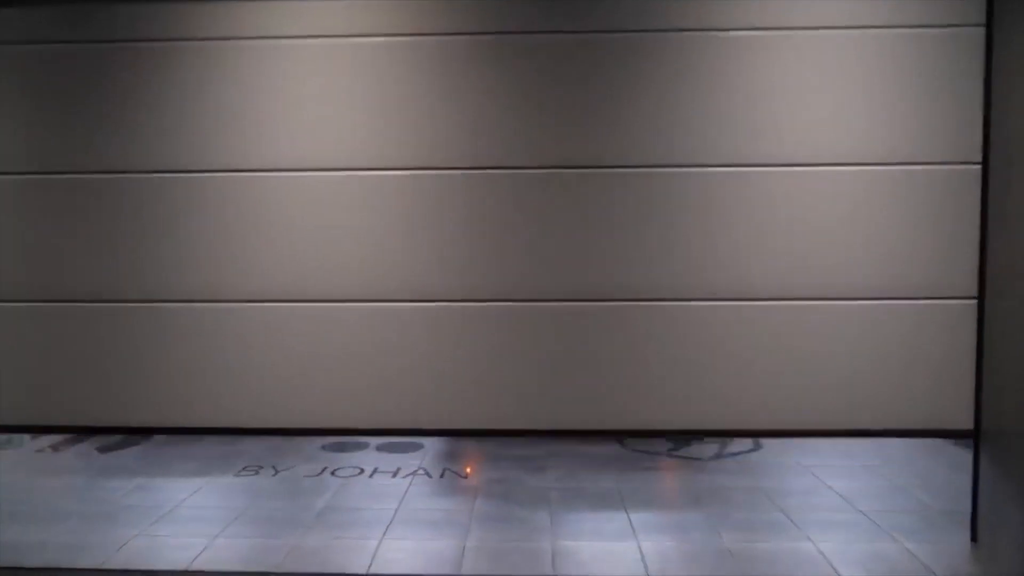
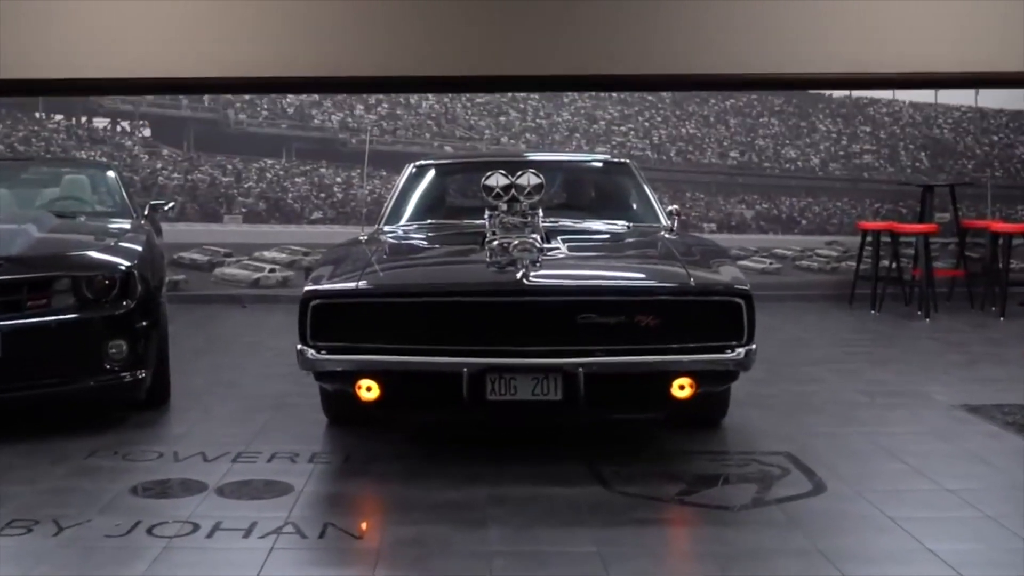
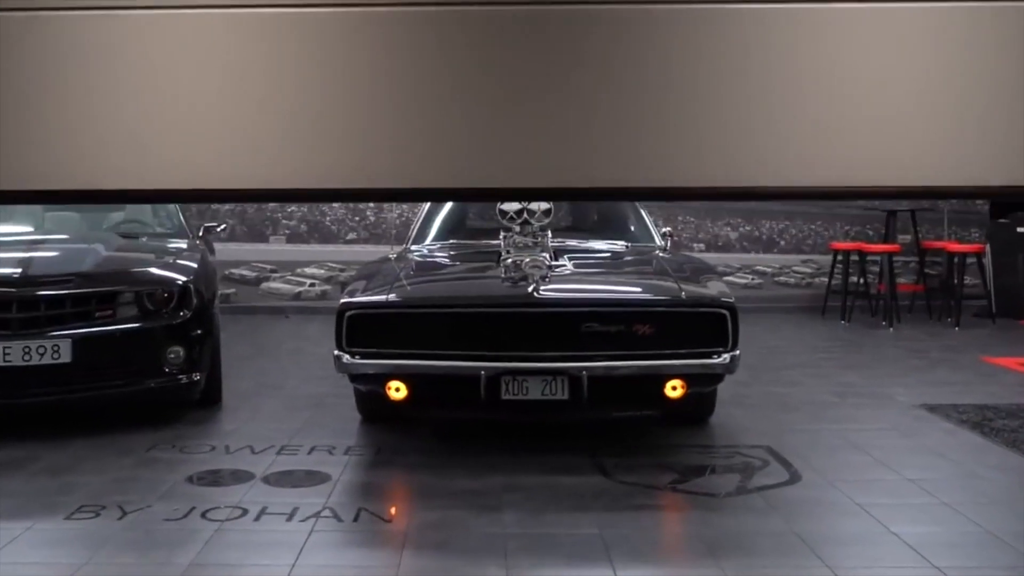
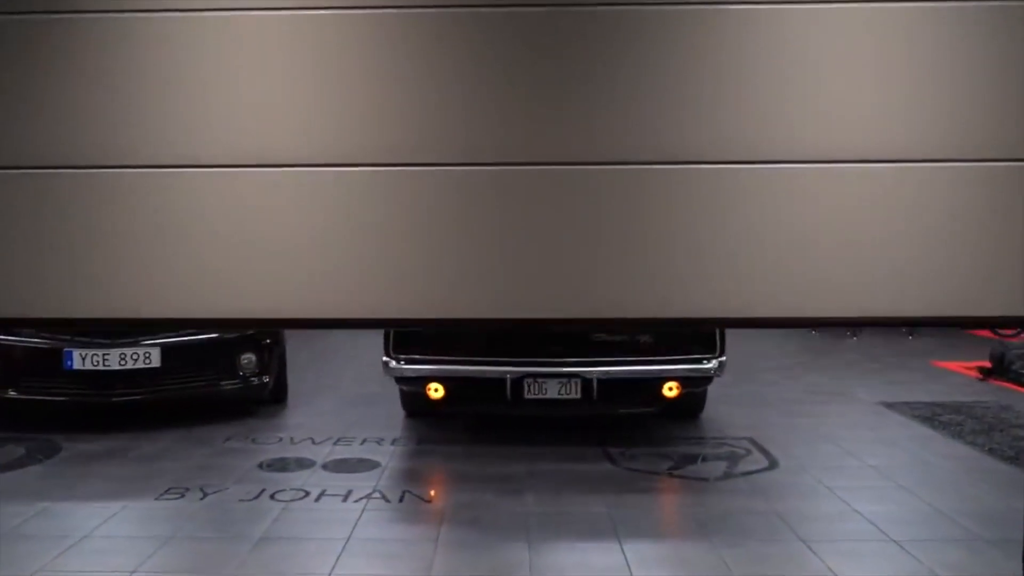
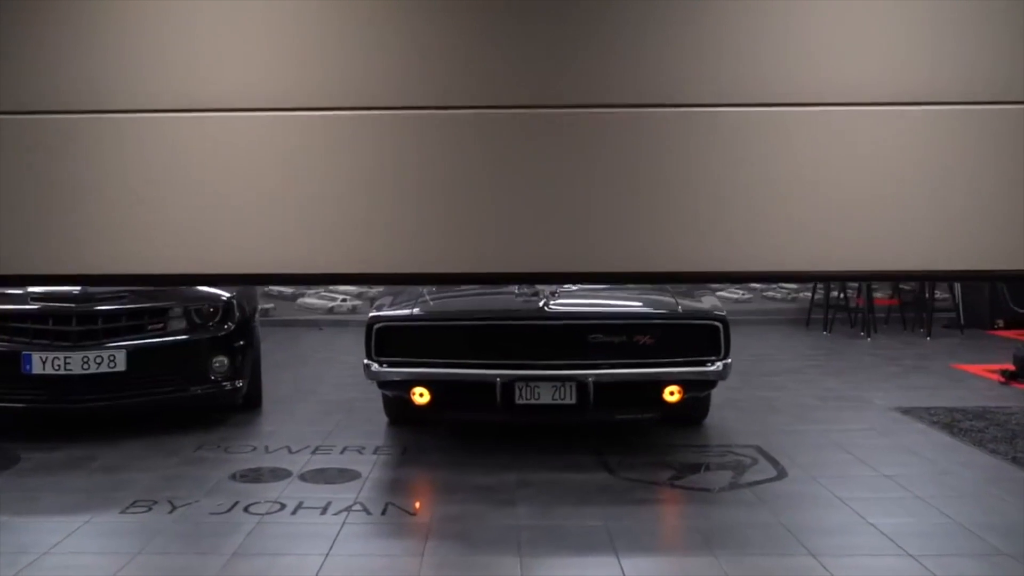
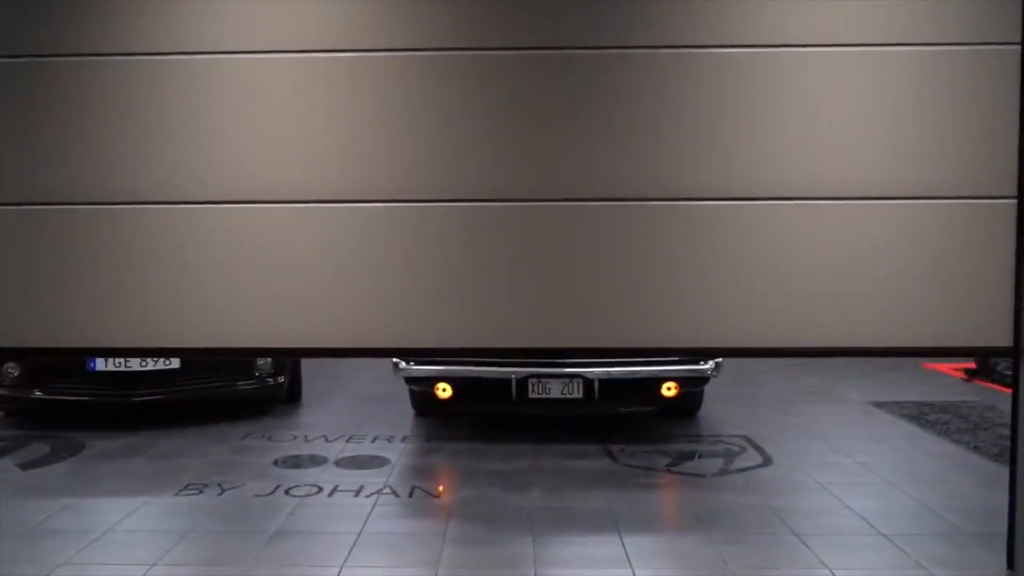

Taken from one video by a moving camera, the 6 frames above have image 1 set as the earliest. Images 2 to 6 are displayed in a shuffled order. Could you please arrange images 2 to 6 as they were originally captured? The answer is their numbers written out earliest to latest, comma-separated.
6, 4, 5, 3, 2
